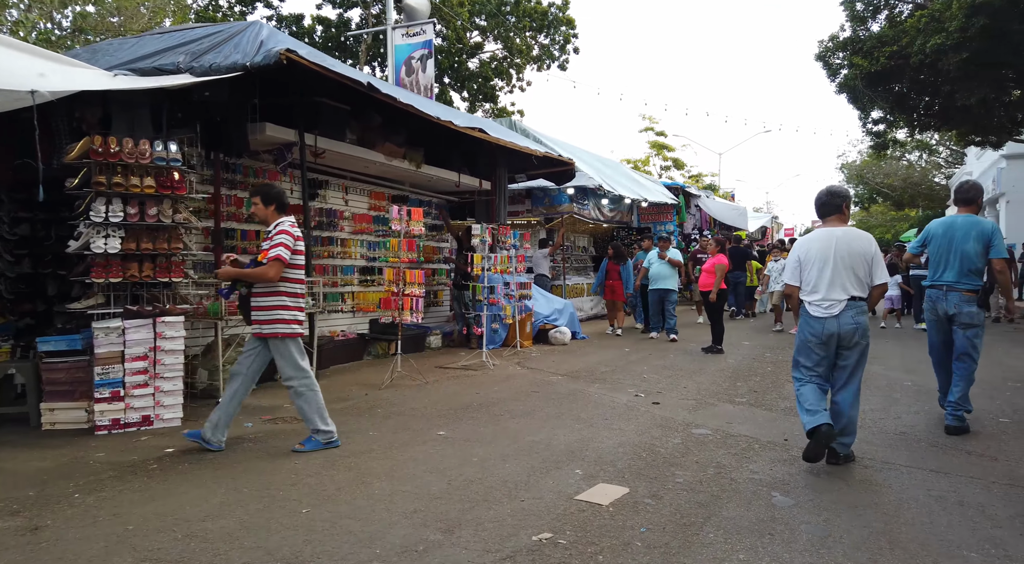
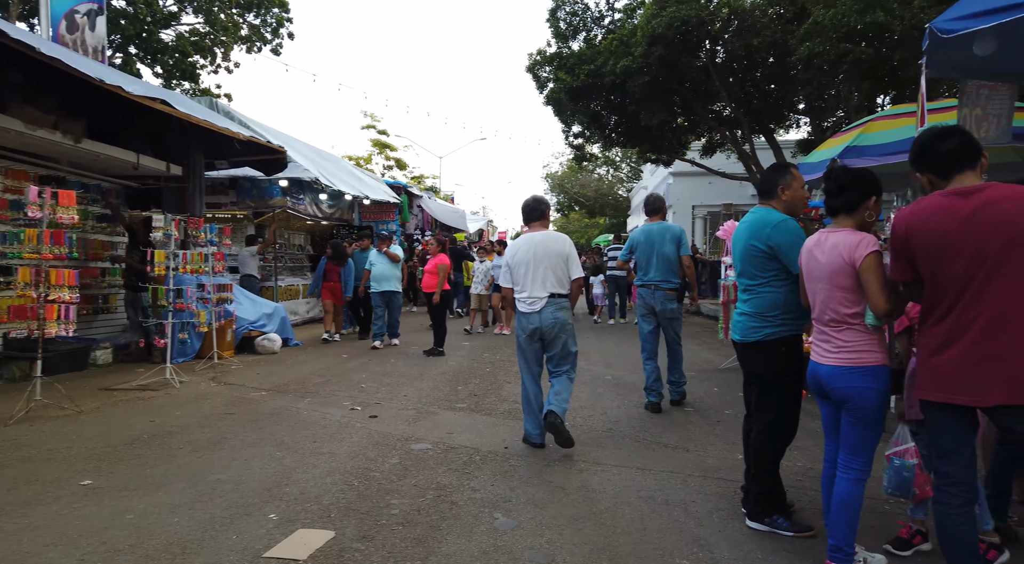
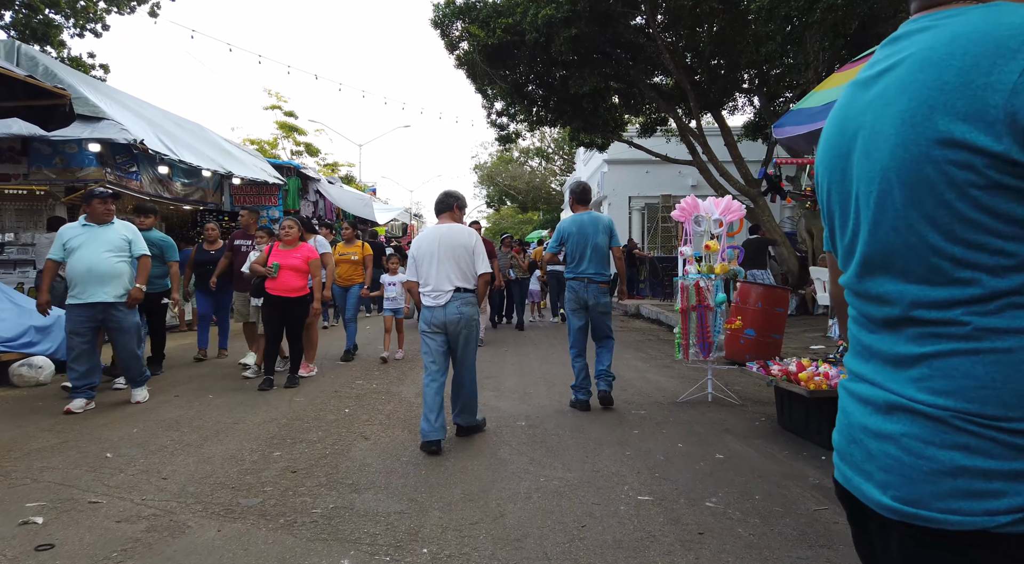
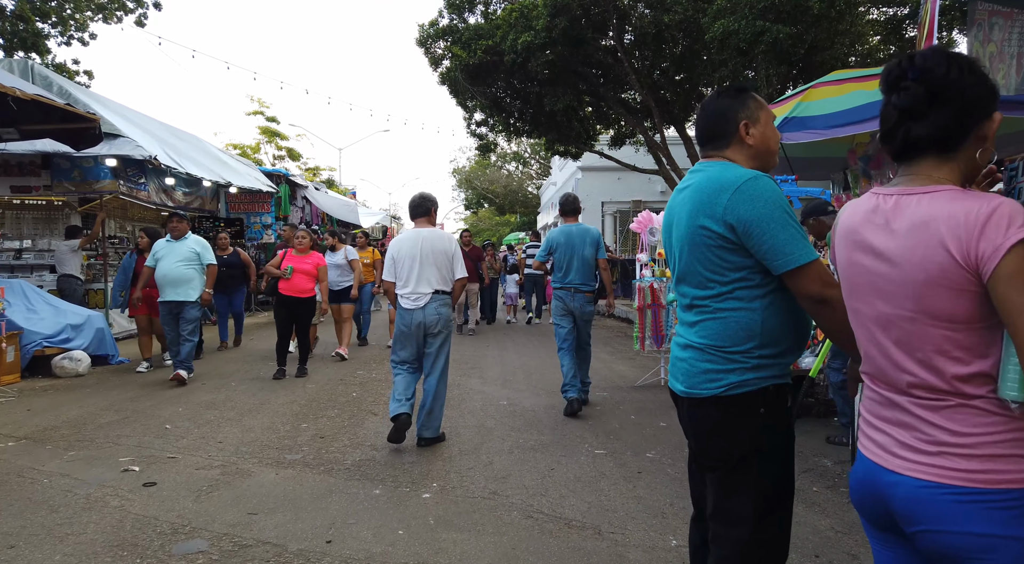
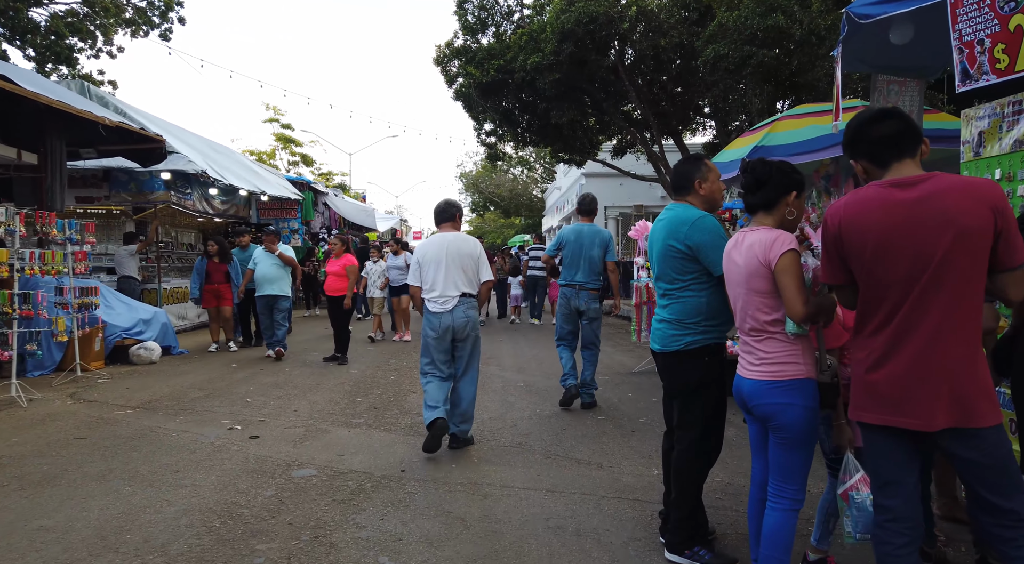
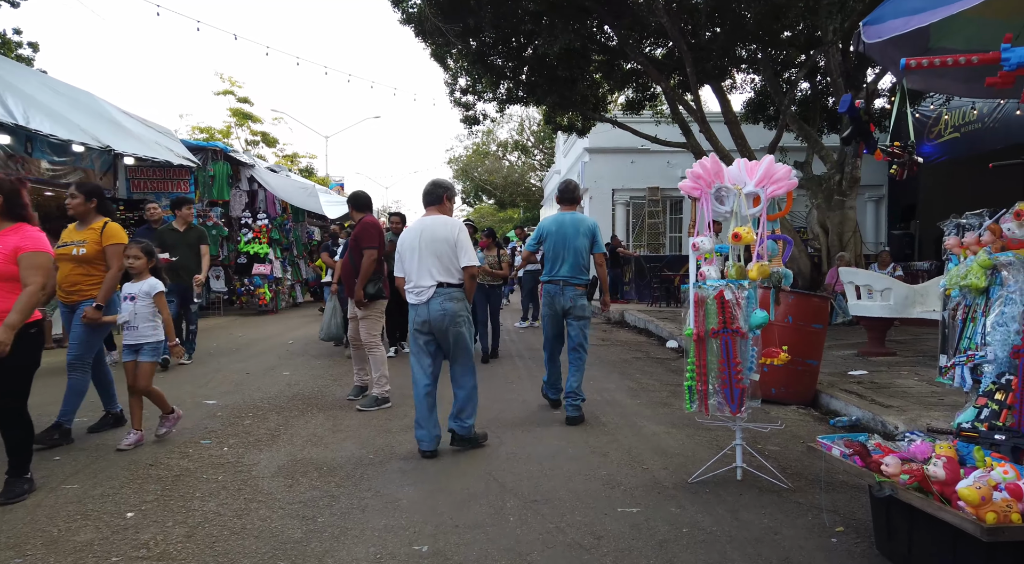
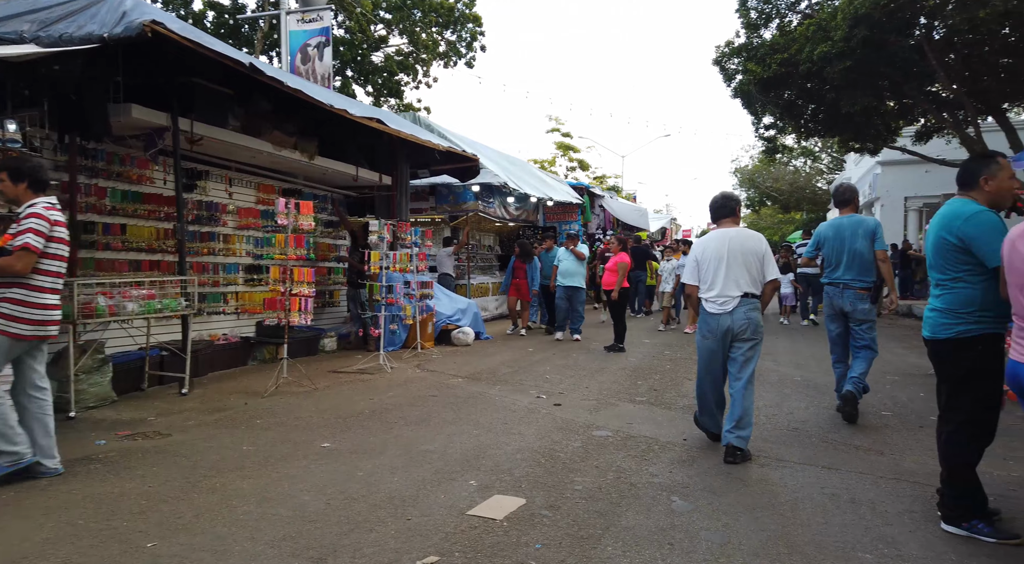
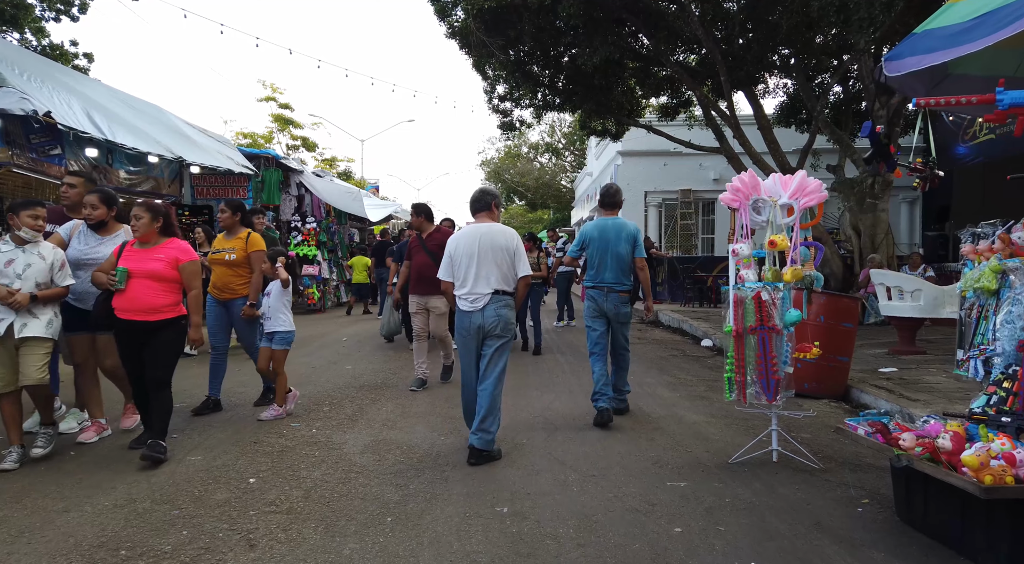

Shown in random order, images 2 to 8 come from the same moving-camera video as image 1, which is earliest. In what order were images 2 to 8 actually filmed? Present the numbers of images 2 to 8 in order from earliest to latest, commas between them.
7, 2, 5, 4, 3, 8, 6
